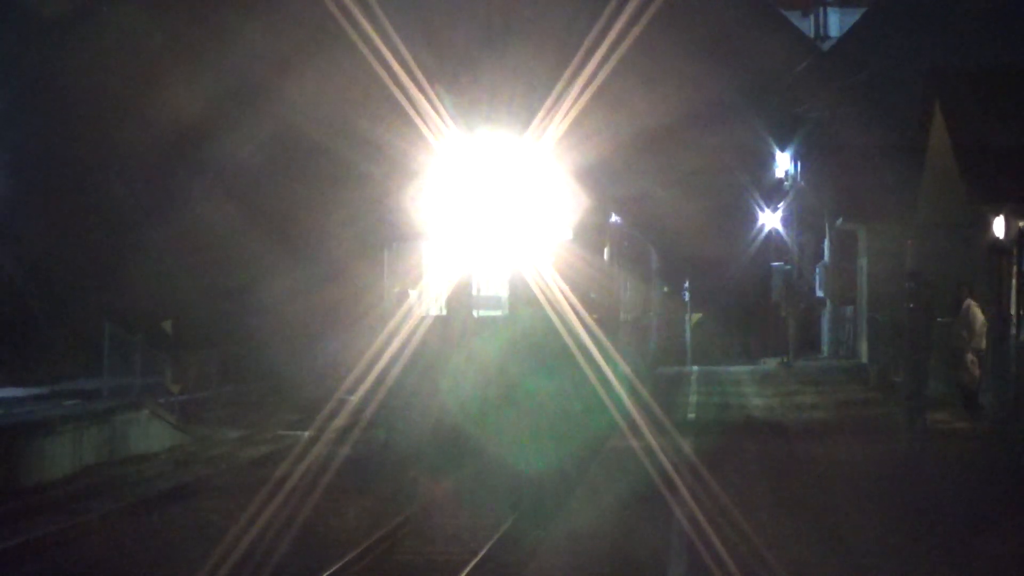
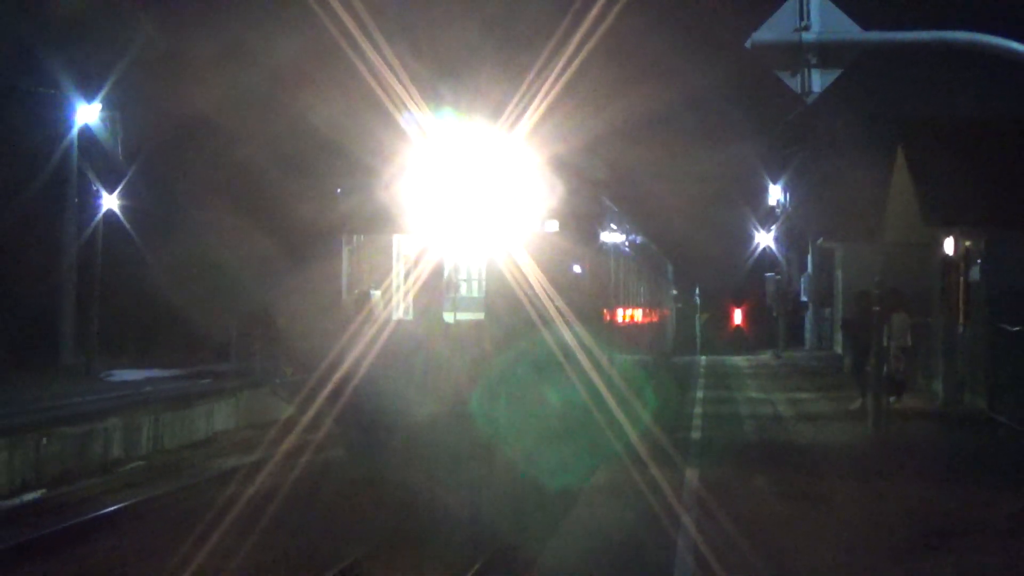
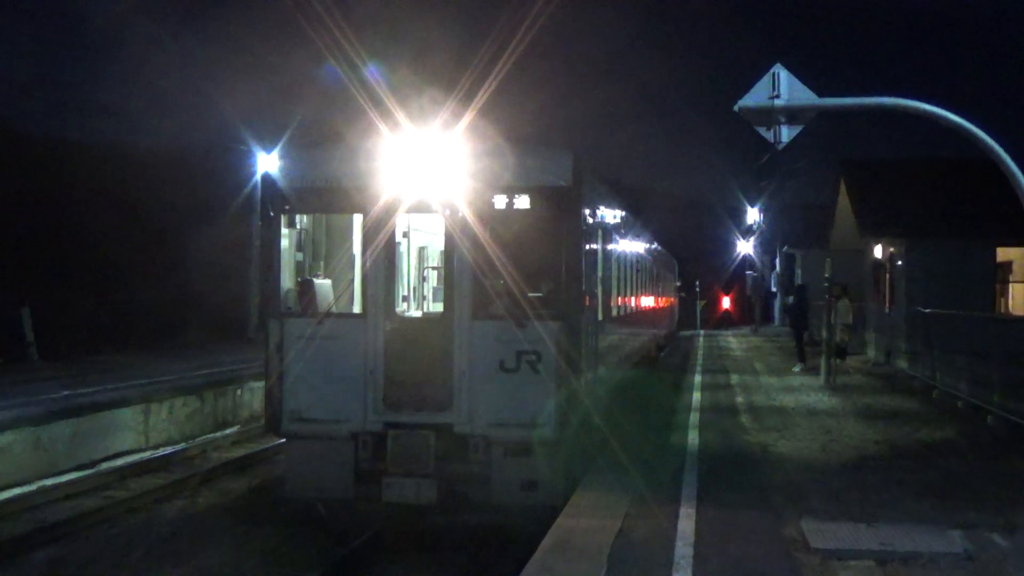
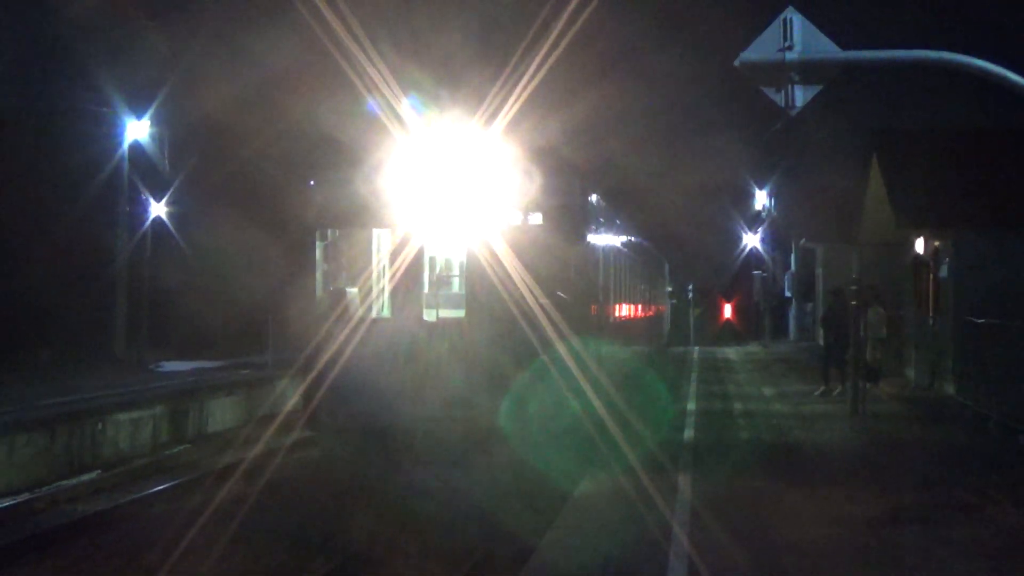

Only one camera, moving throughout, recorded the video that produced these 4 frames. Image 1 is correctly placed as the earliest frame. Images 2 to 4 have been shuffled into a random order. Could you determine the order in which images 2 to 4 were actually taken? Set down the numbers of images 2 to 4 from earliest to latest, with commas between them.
2, 4, 3
